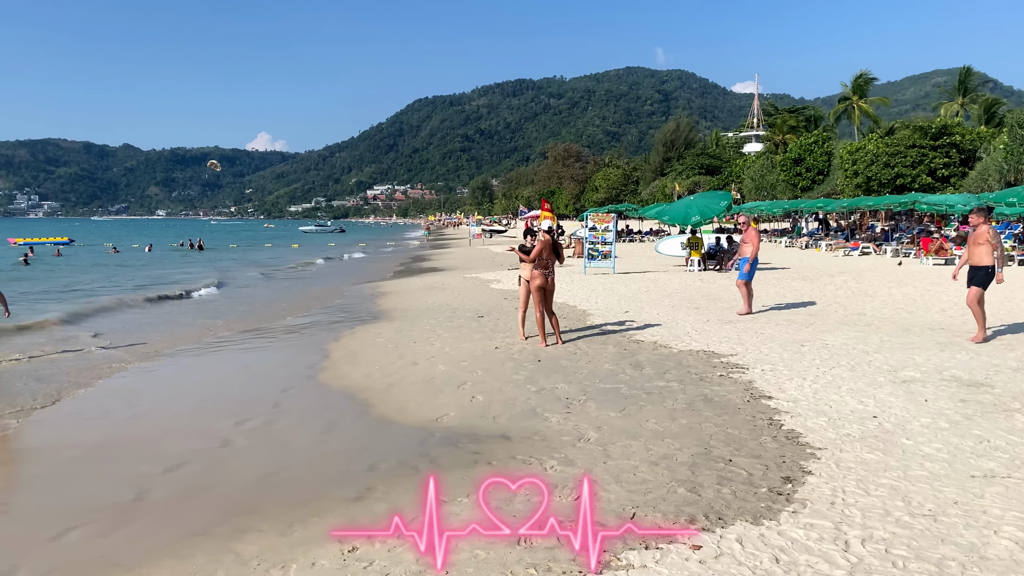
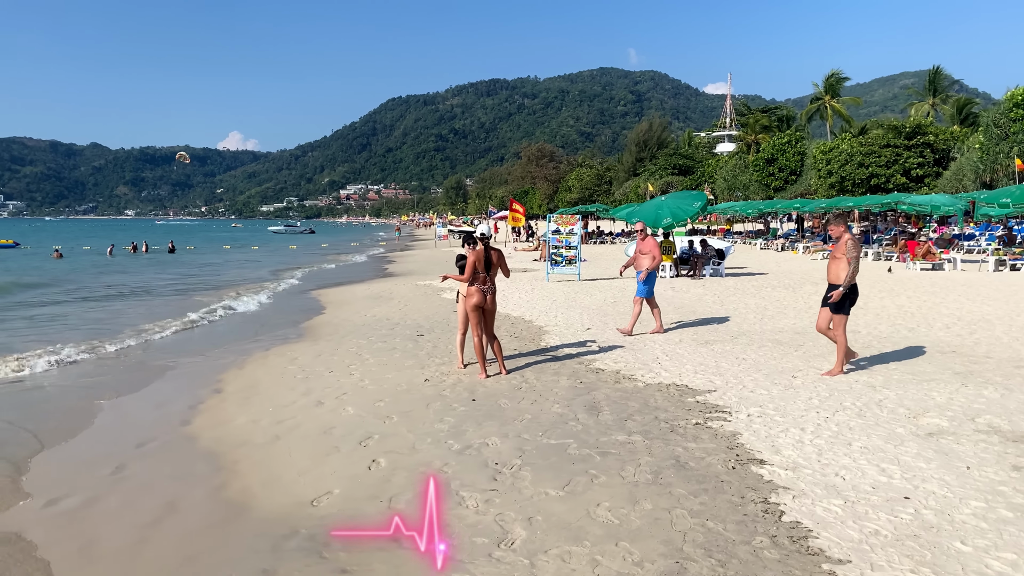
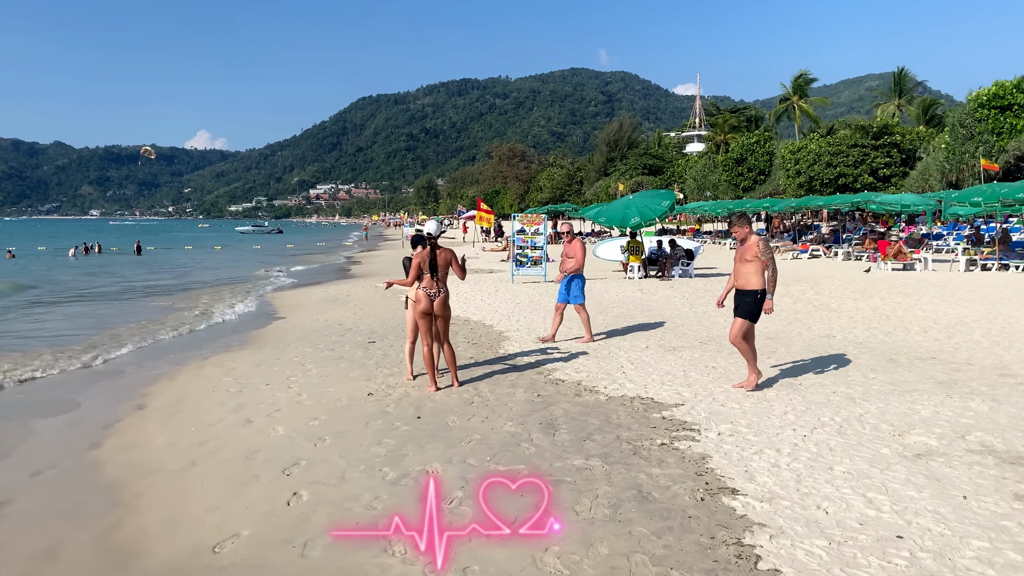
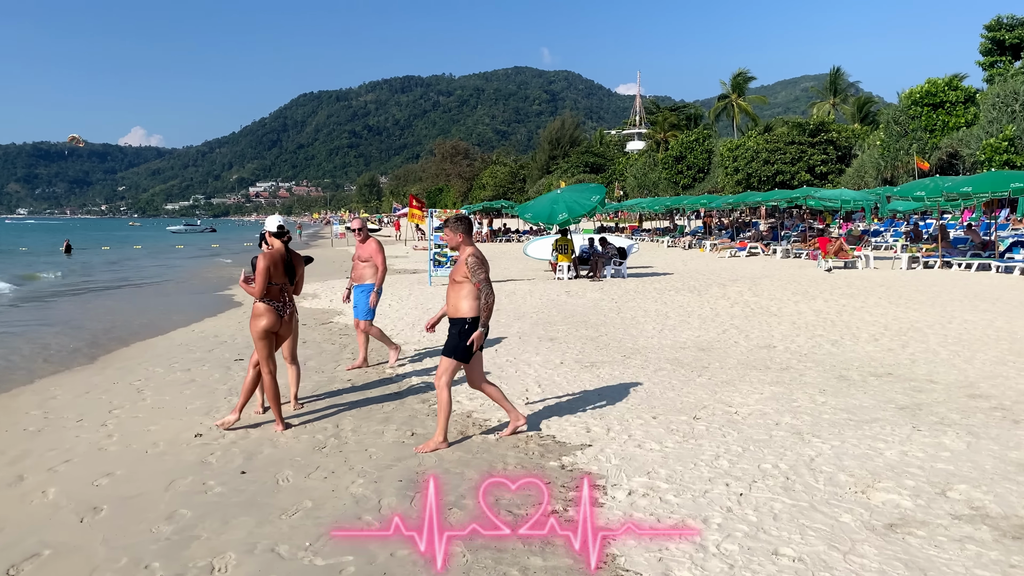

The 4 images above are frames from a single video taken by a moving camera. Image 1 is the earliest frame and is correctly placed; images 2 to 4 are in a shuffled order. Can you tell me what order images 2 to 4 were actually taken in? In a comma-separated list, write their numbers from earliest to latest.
2, 3, 4
